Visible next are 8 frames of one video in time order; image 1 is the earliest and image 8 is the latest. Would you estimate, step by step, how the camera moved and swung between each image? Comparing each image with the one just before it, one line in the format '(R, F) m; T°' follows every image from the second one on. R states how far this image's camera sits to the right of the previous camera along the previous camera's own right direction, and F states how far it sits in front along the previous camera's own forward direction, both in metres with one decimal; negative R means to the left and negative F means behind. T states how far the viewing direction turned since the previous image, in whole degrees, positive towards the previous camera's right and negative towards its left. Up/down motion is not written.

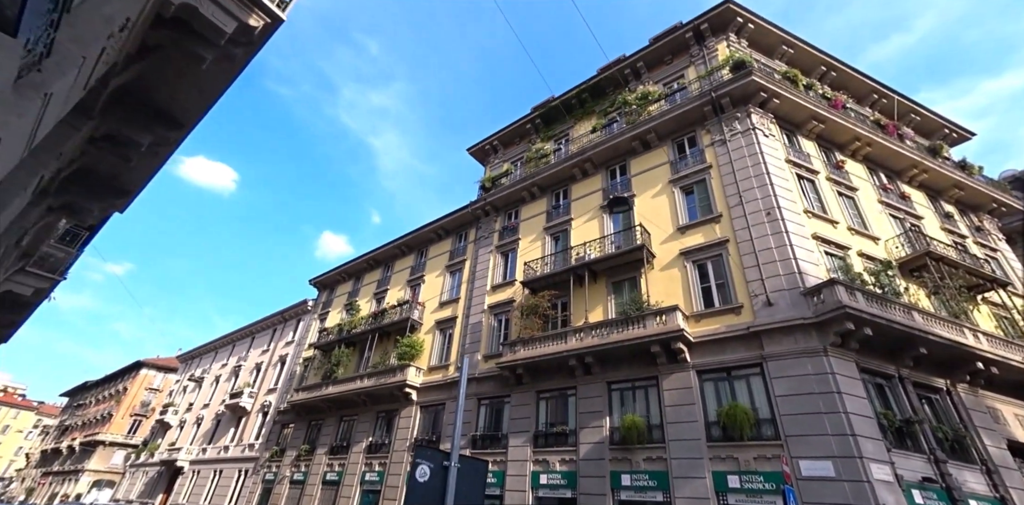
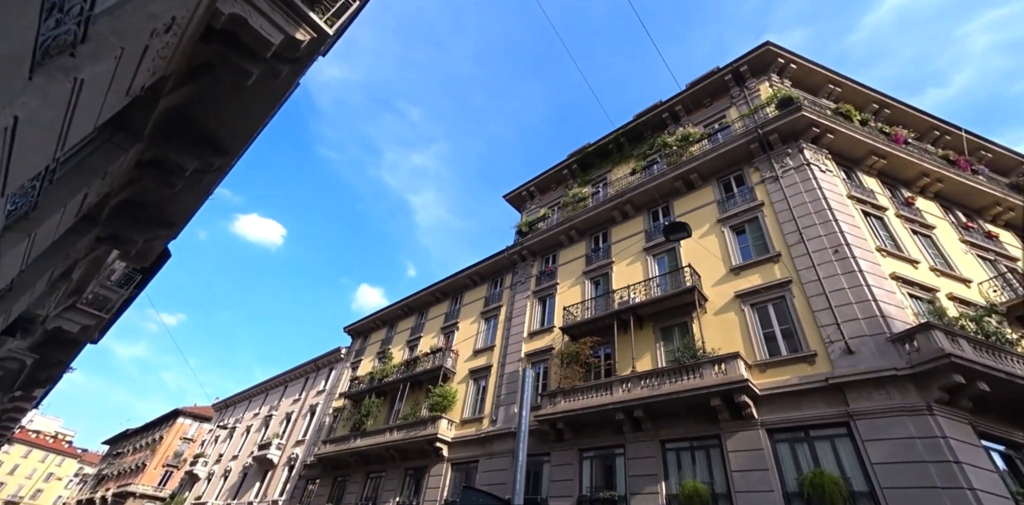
(-0.3, +0.6) m; -4°
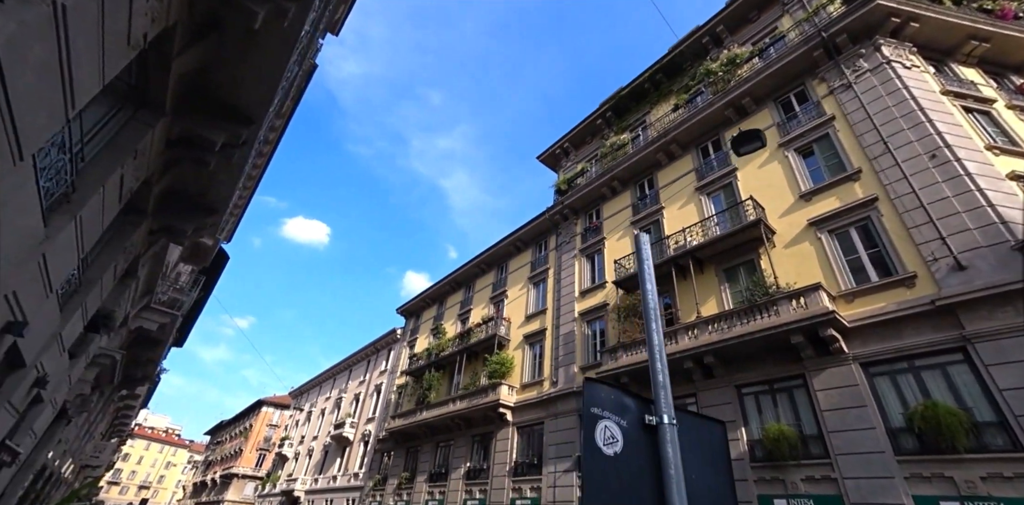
(-0.2, +0.6) m; -5°
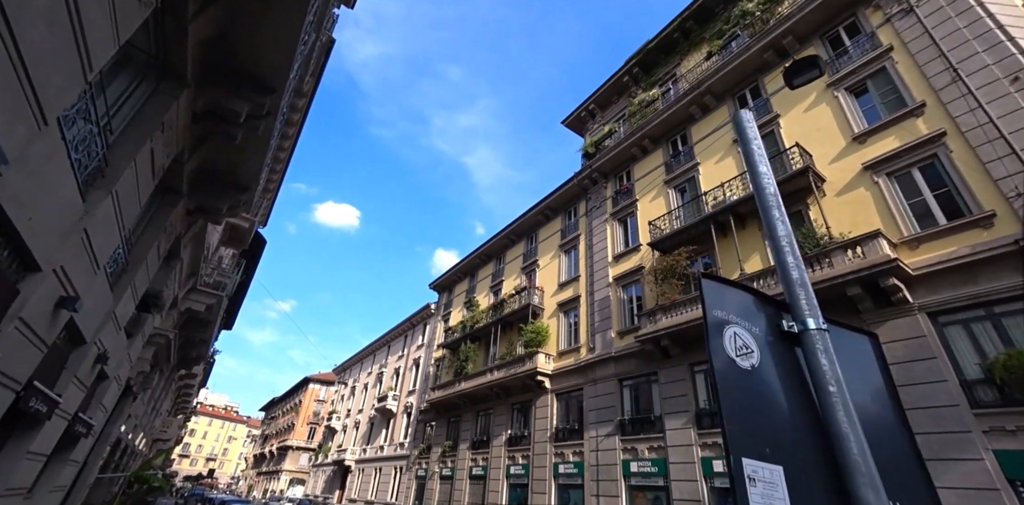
(-0.1, +0.3) m; -4°
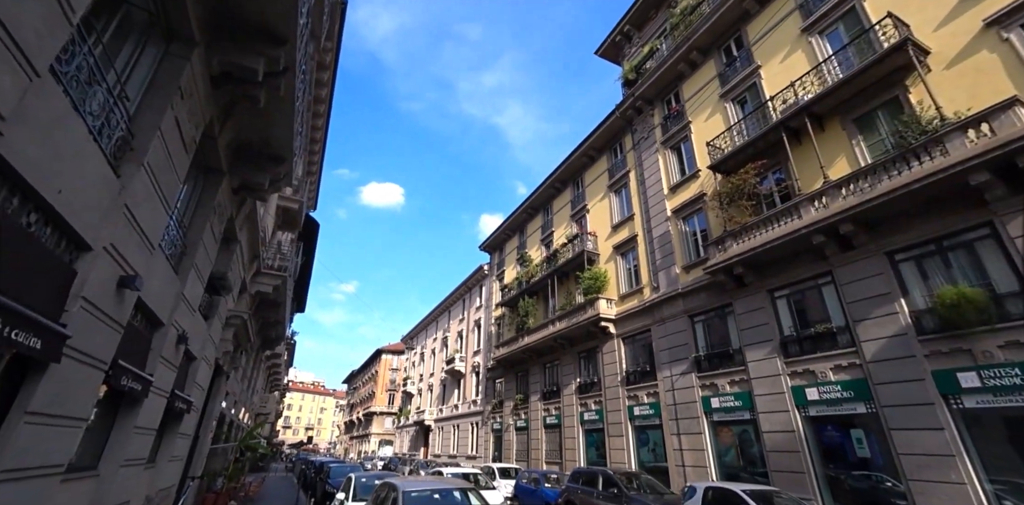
(-0.1, +0.7) m; -6°
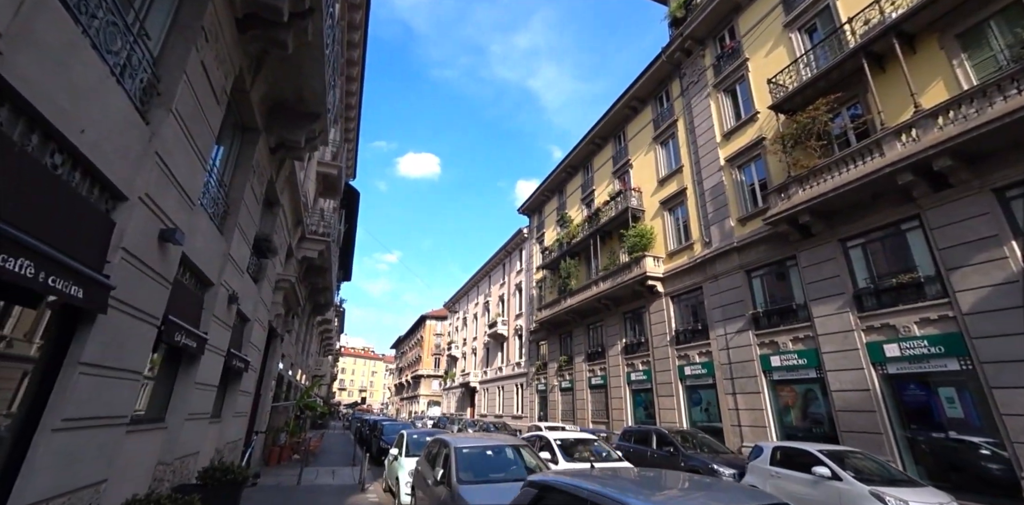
(-0.2, +0.5) m; -5°
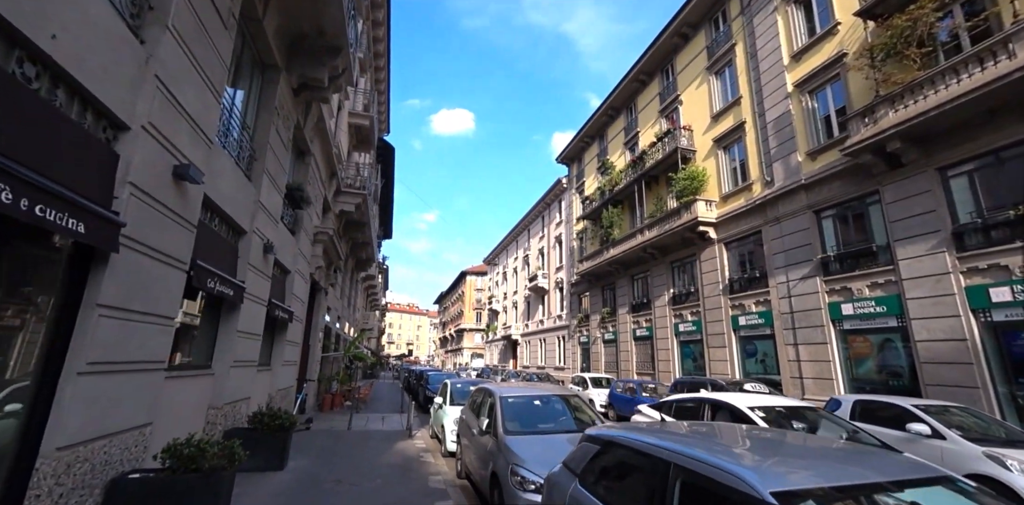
(-0.1, +0.7) m; -5°
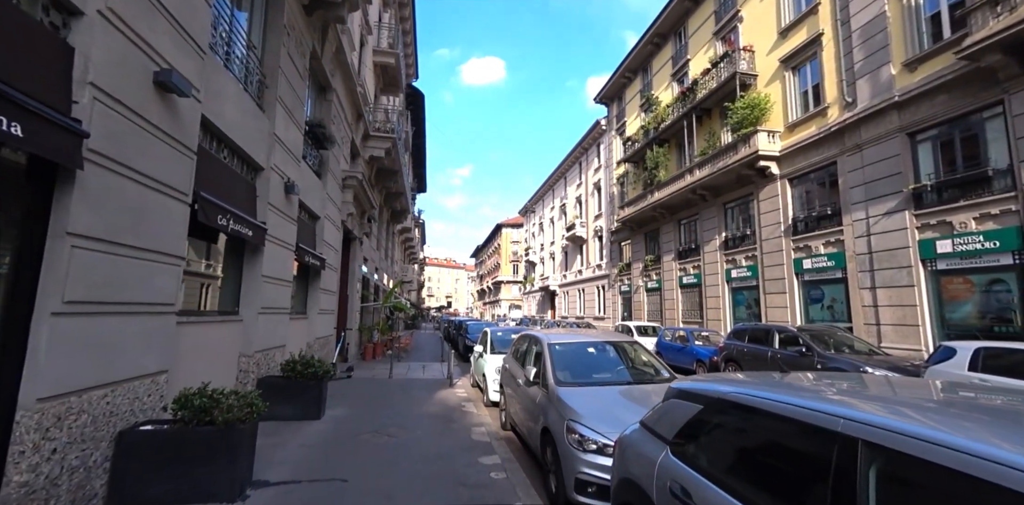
(-0.2, +1.0) m; -4°
